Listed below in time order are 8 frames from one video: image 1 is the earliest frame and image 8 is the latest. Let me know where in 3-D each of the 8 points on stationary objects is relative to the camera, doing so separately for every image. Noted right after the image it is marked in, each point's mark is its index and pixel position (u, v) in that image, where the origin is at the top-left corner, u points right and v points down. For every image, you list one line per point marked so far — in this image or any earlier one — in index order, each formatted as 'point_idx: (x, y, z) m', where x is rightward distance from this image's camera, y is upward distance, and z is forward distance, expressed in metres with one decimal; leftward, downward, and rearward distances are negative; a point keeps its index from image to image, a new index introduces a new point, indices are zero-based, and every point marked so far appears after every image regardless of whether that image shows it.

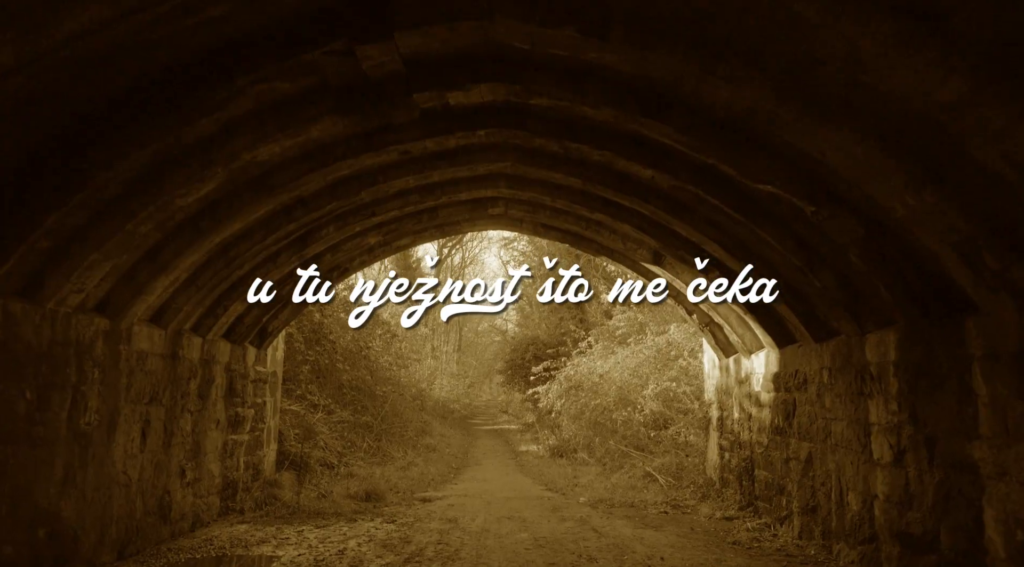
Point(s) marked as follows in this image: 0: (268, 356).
0: (-3.4, -1.0, +11.5) m
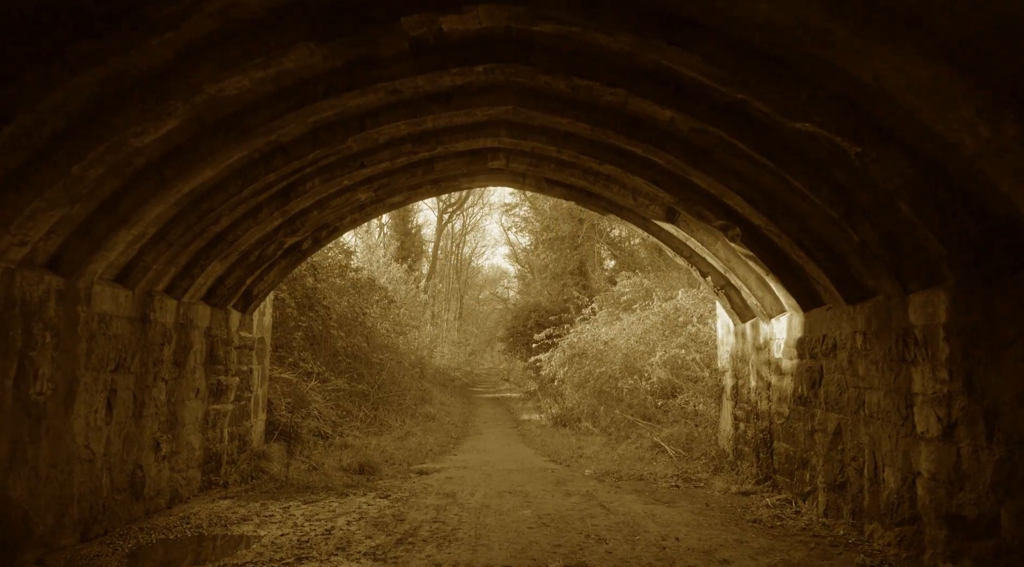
0: (-3.3, -0.5, +10.8) m
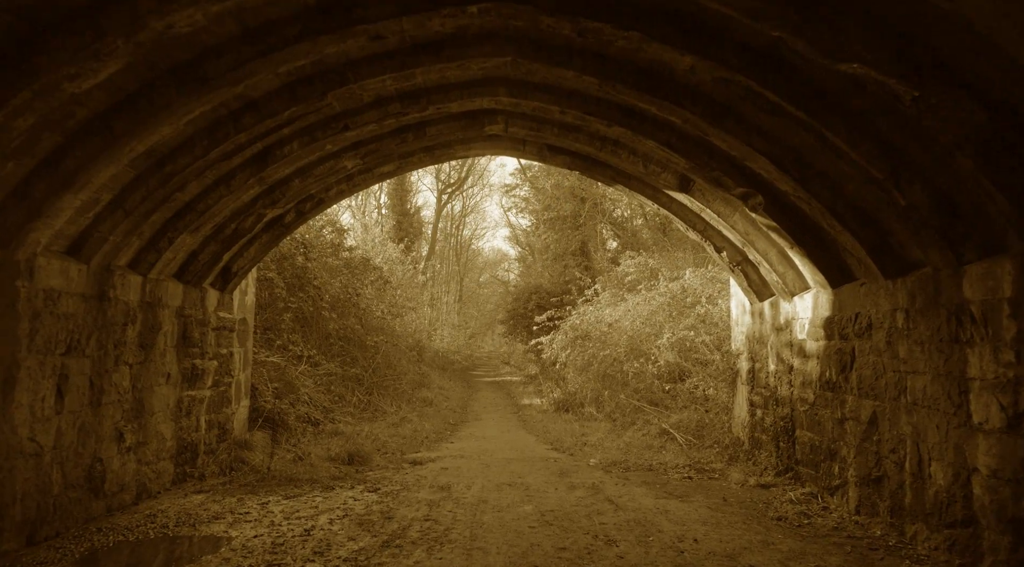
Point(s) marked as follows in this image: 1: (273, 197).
0: (-3.3, -0.2, +10.0) m
1: (-2.5, +0.9, +8.6) m
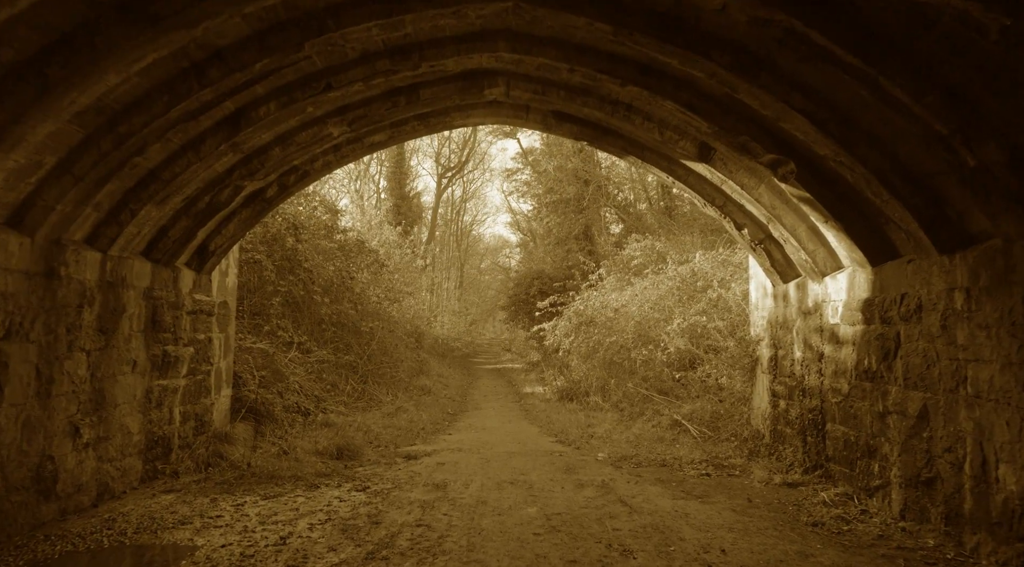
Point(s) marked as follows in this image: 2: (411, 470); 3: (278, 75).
0: (-3.3, 0.0, +9.3) m
1: (-2.5, +1.1, +7.8) m
2: (-1.0, -1.9, +8.5) m
3: (-1.7, +1.5, +6.1) m
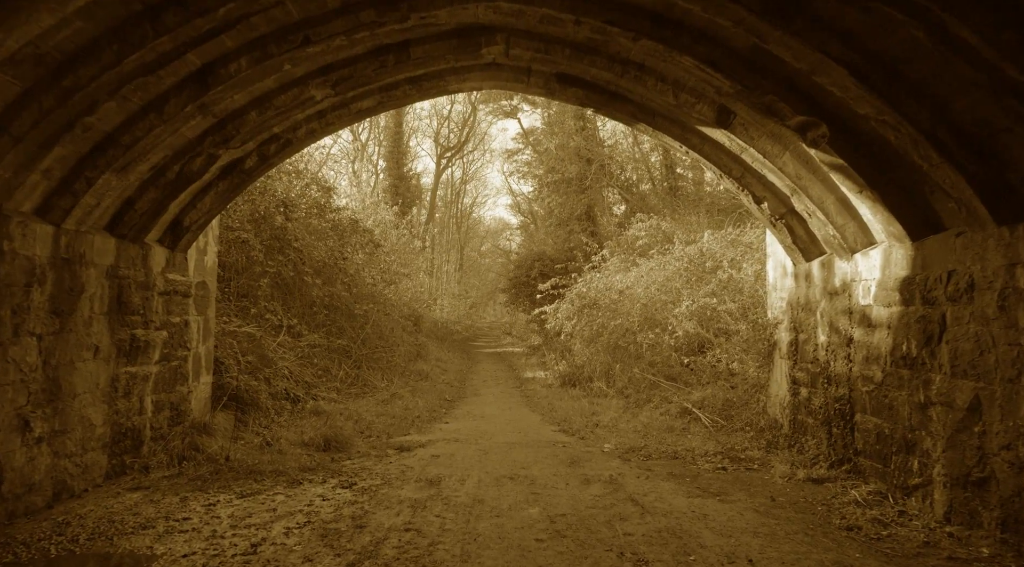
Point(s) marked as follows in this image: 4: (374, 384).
0: (-3.3, +0.3, +8.6) m
1: (-2.5, +1.3, +7.1) m
2: (-1.0, -1.7, +7.8) m
3: (-1.7, +1.7, +5.4) m
4: (-2.4, -1.8, +14.6) m
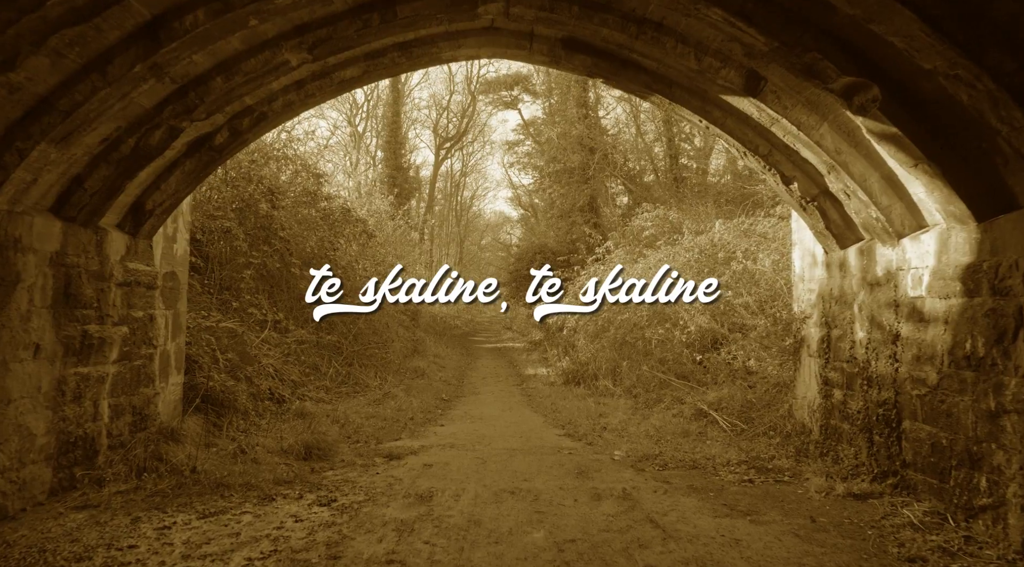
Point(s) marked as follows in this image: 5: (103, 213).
0: (-3.3, +0.3, +7.8) m
1: (-2.5, +1.4, +6.3) m
2: (-1.0, -1.6, +7.0) m
3: (-1.7, +1.8, +4.6) m
4: (-2.4, -1.6, +13.7) m
5: (-3.2, +0.5, +6.4) m
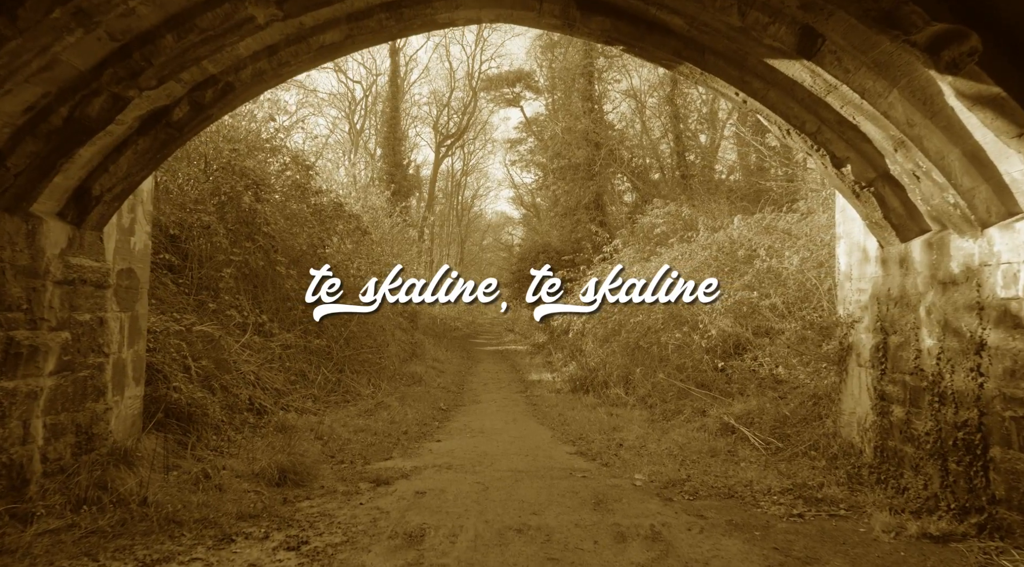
0: (-3.3, +0.4, +6.7) m
1: (-2.4, +1.4, +5.3) m
2: (-1.0, -1.6, +6.0) m
3: (-1.7, +1.8, +3.5) m
4: (-2.3, -1.6, +12.7) m
5: (-3.2, +0.6, +5.4) m
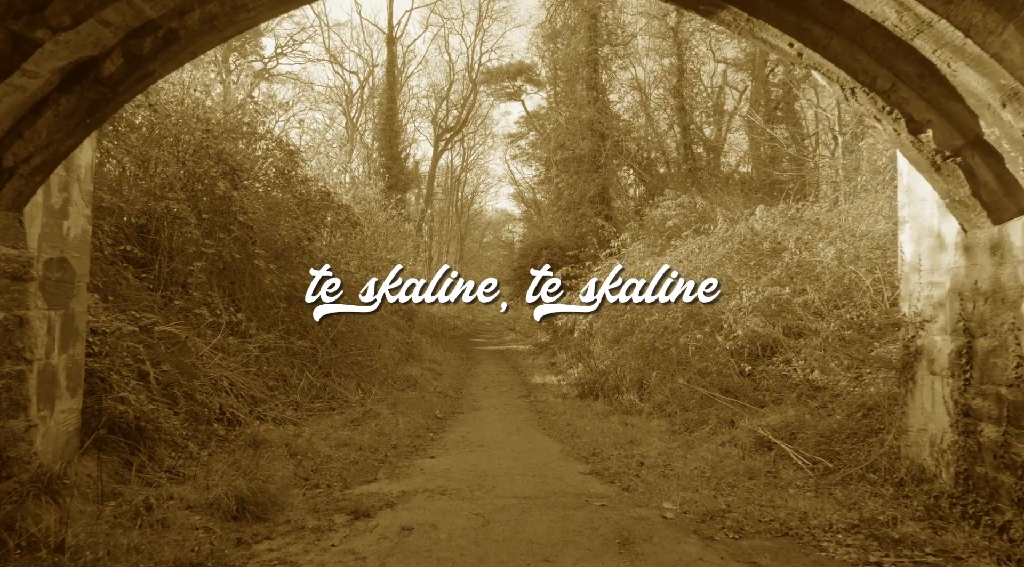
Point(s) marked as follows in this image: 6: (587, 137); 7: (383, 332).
0: (-3.2, +0.4, +5.6) m
1: (-2.4, +1.4, +4.1) m
2: (-0.9, -1.6, +4.9) m
3: (-1.6, +1.8, +2.4) m
4: (-2.3, -1.6, +11.6) m
5: (-3.1, +0.6, +4.3) m
6: (+1.7, +3.4, +18.3) m
7: (-2.3, -0.8, +14.4) m
